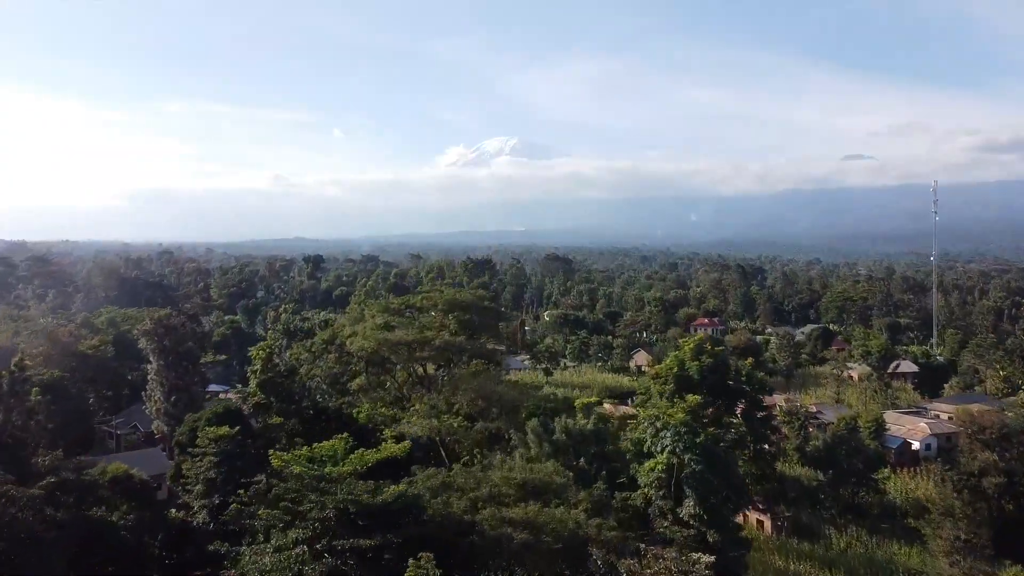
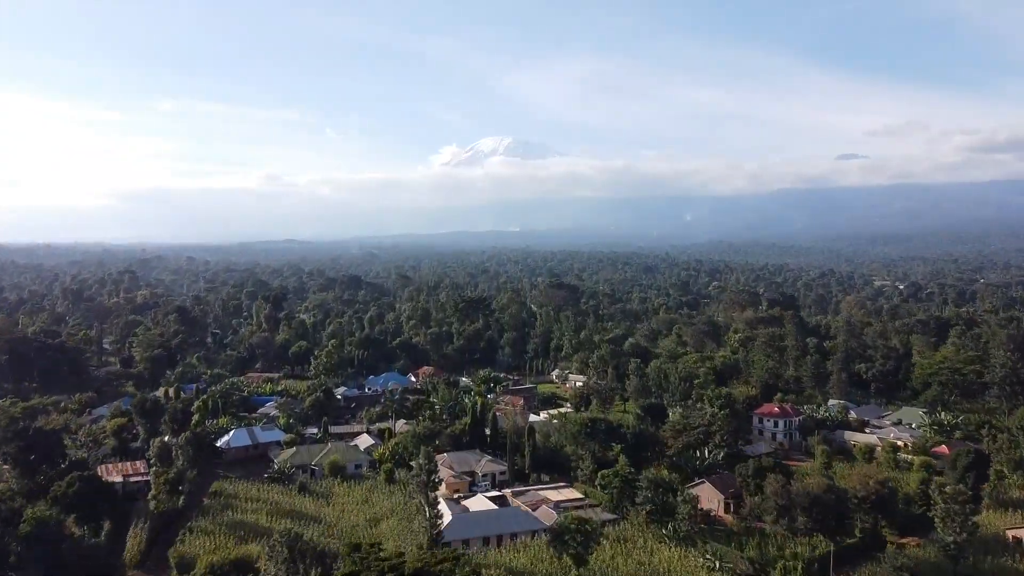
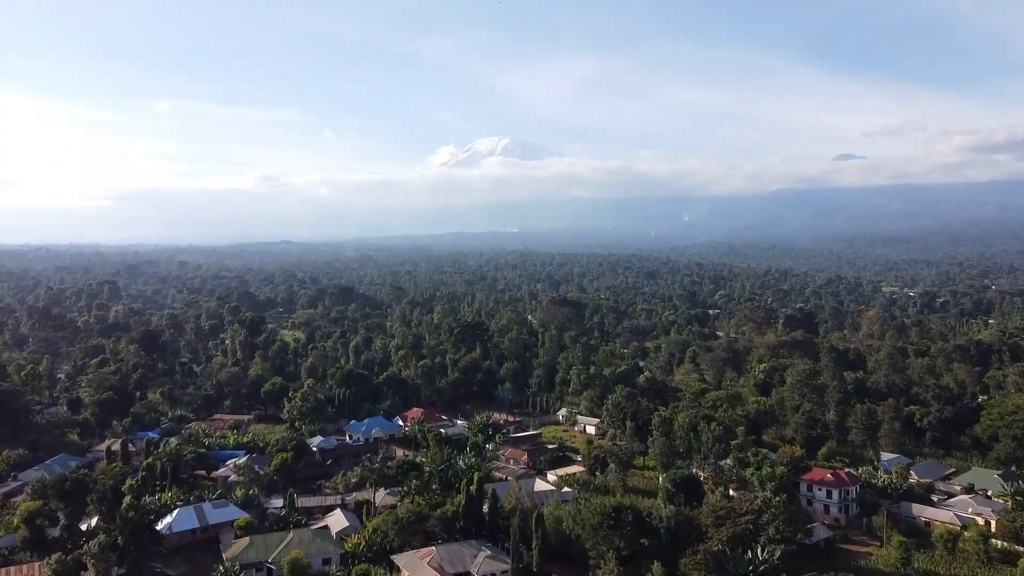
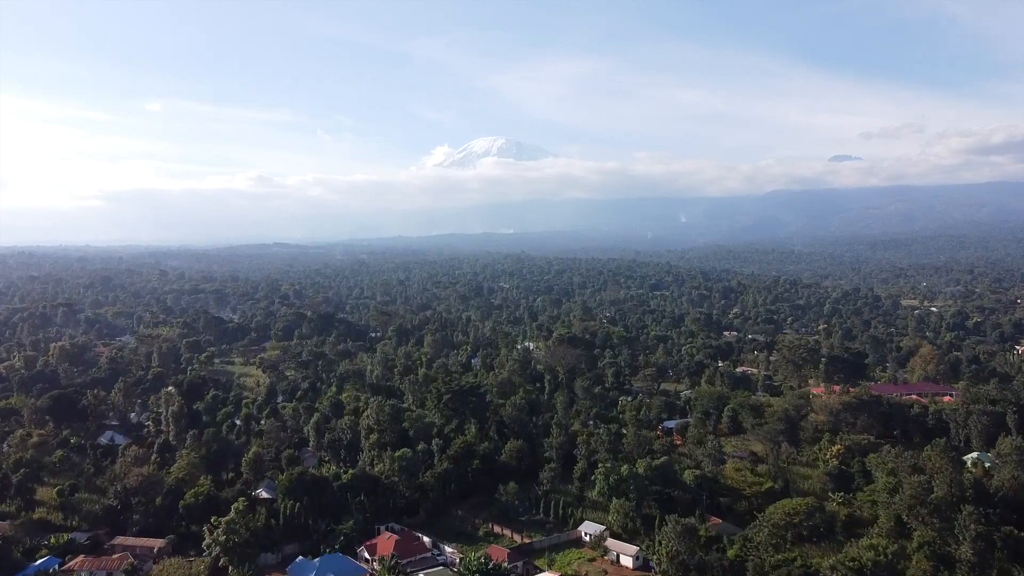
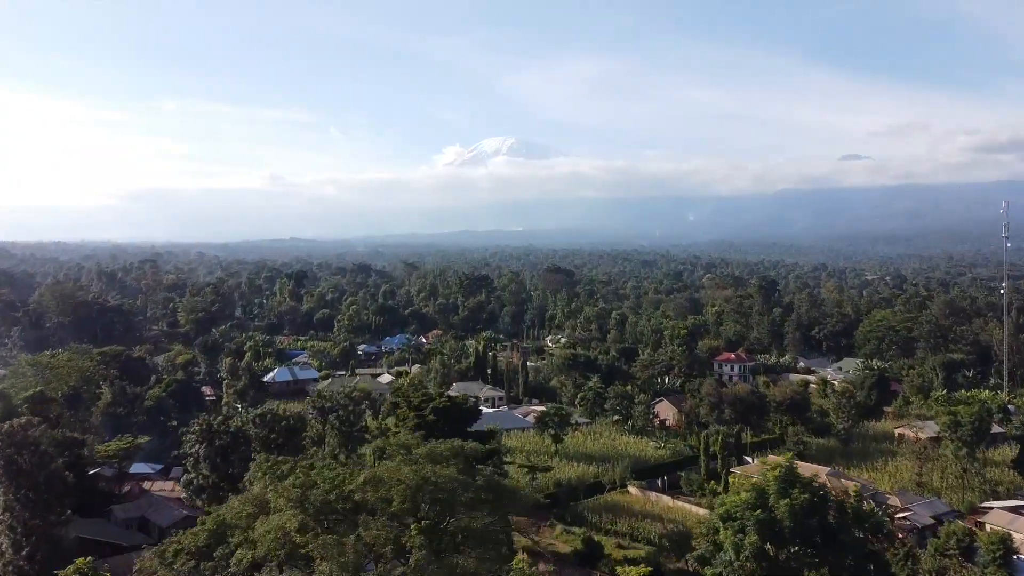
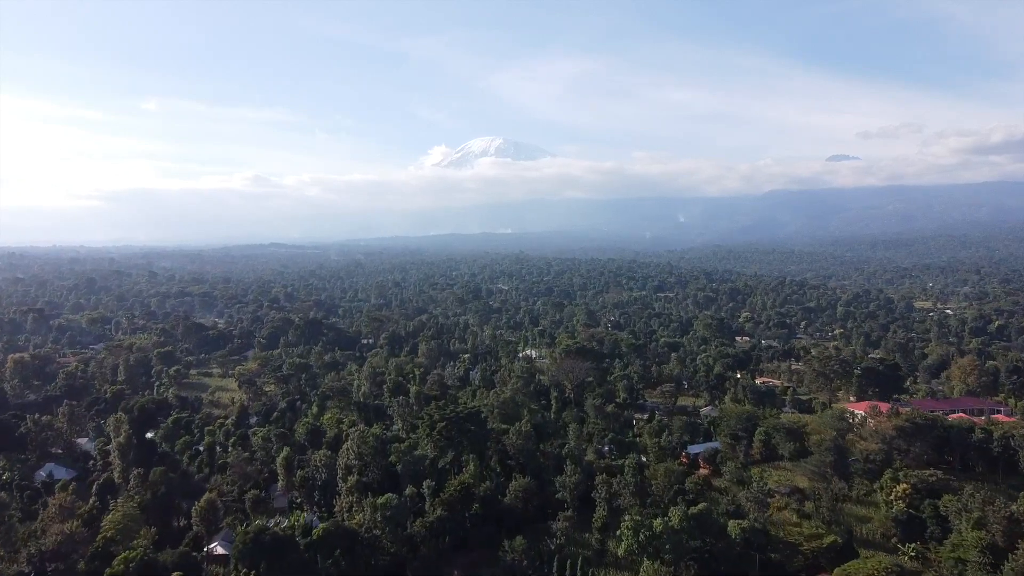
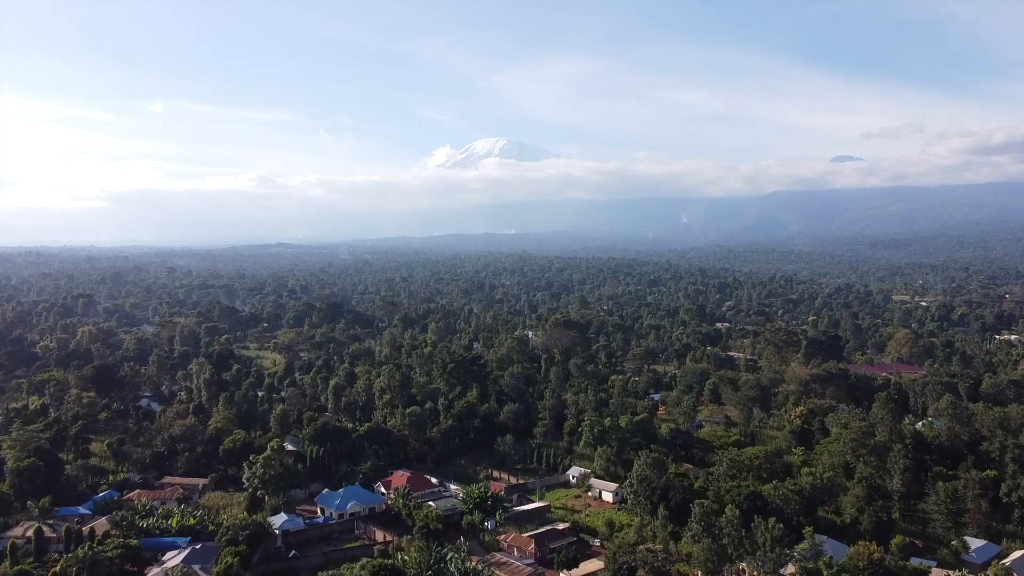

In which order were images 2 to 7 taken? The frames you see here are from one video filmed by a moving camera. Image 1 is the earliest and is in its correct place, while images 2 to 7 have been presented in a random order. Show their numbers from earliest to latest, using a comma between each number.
5, 2, 3, 7, 4, 6
